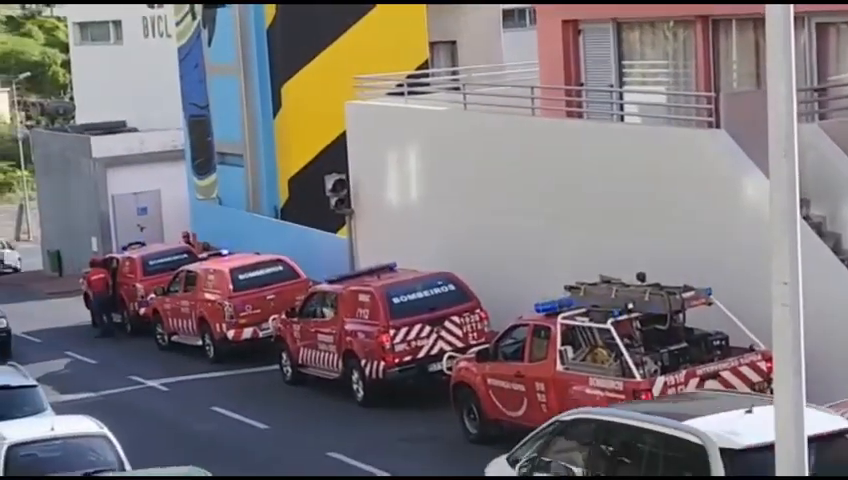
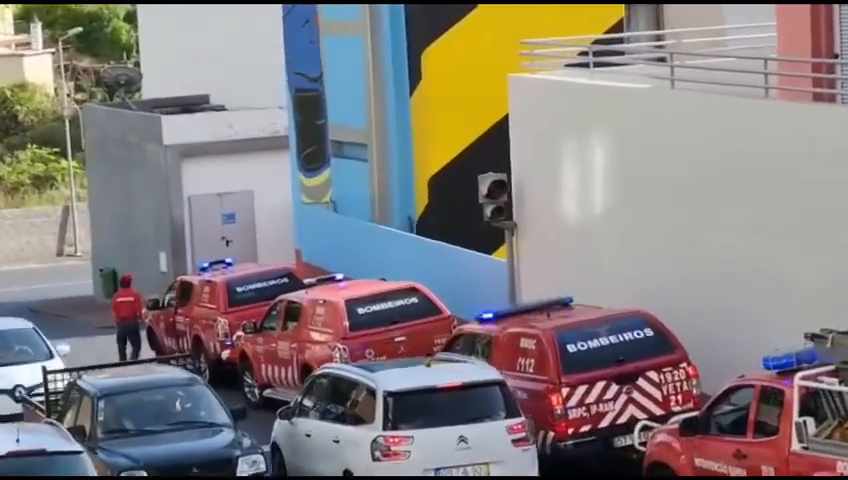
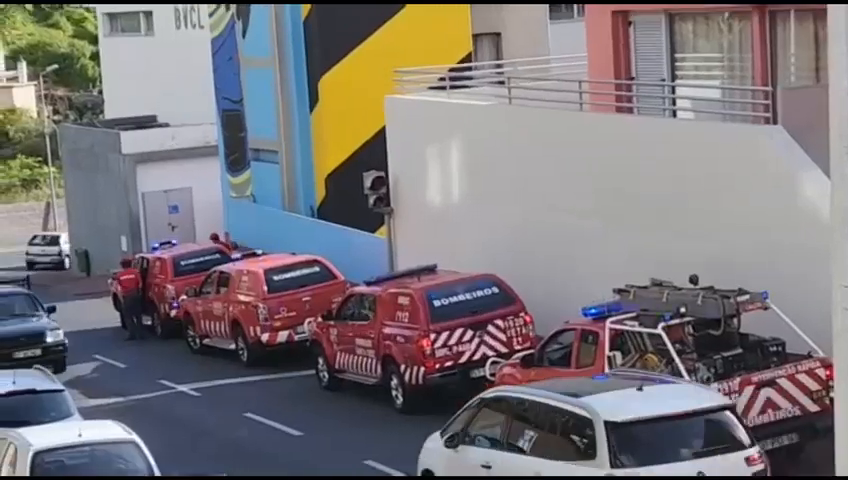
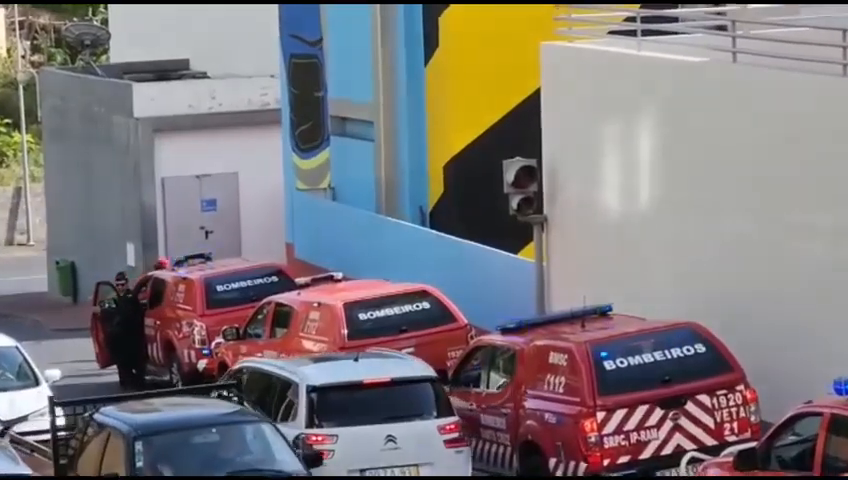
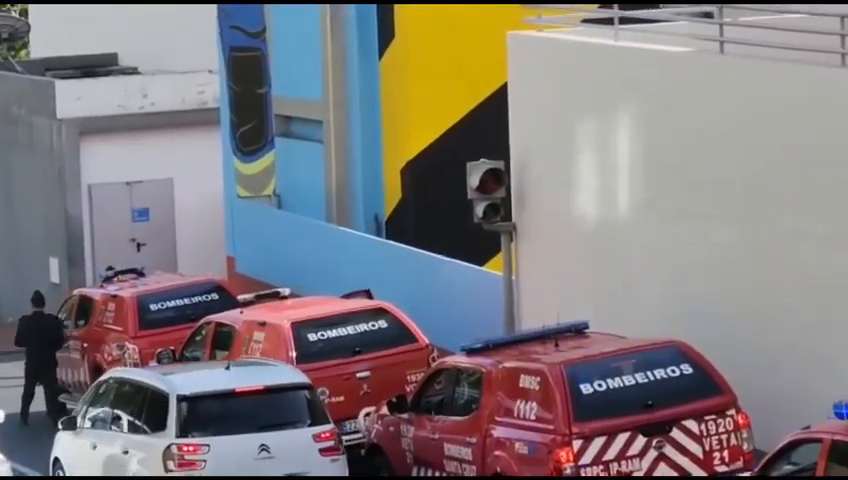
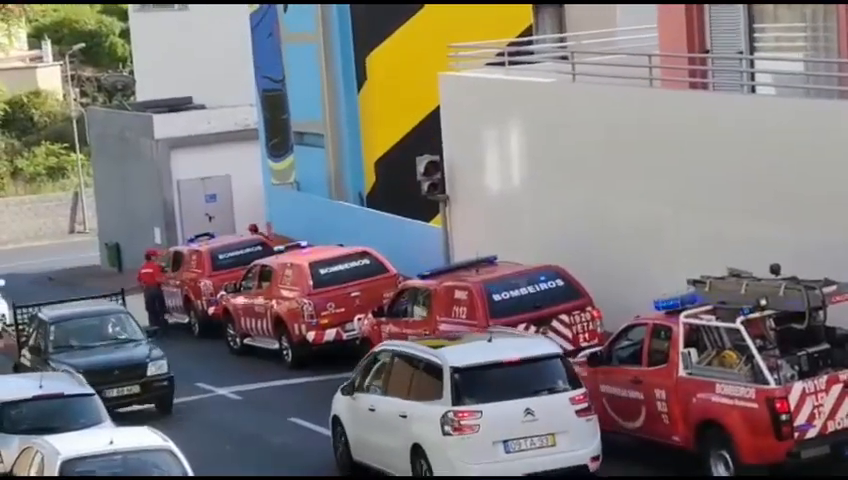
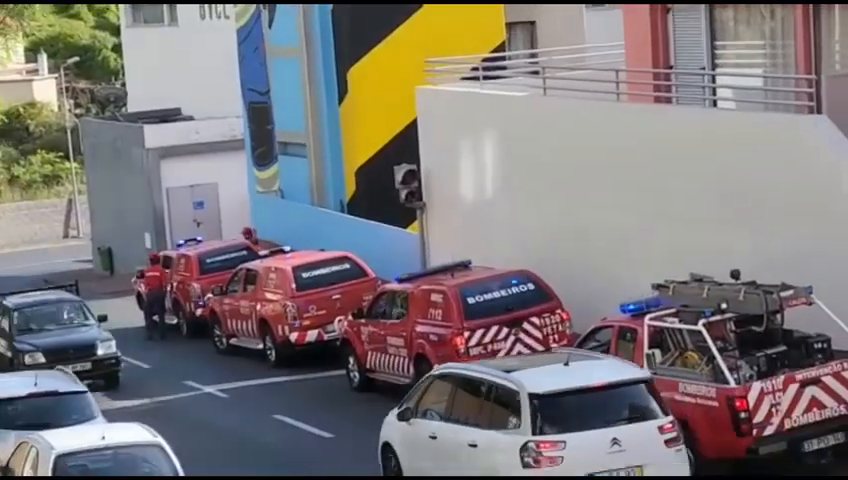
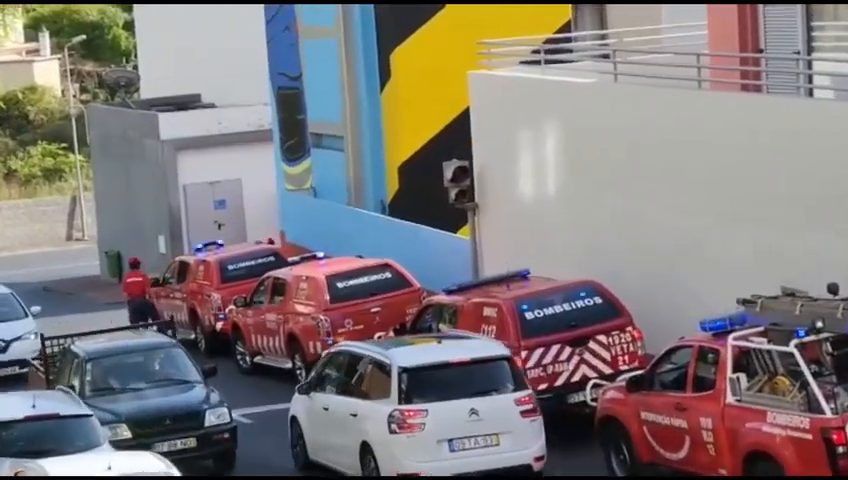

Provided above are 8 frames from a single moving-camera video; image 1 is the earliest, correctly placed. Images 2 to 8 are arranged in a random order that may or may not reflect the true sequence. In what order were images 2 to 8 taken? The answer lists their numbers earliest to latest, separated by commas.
3, 7, 6, 8, 2, 4, 5
